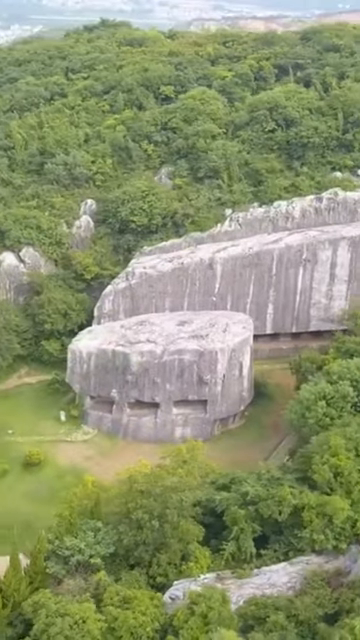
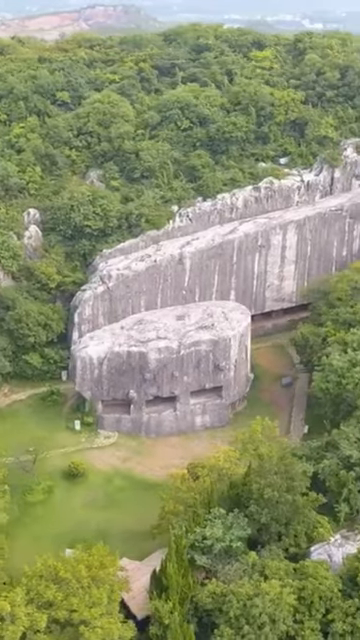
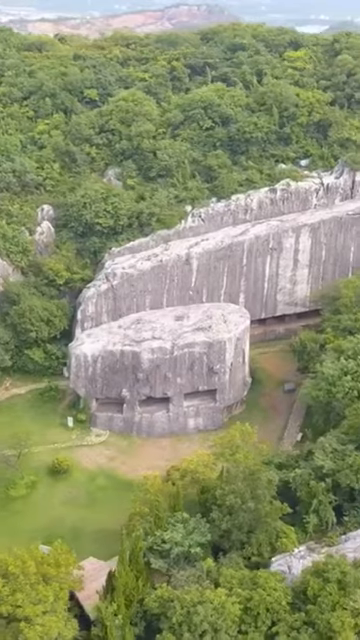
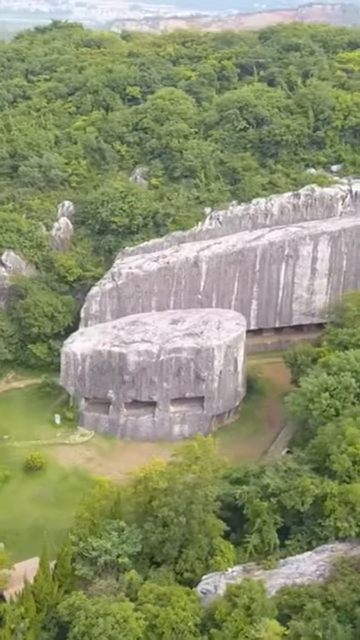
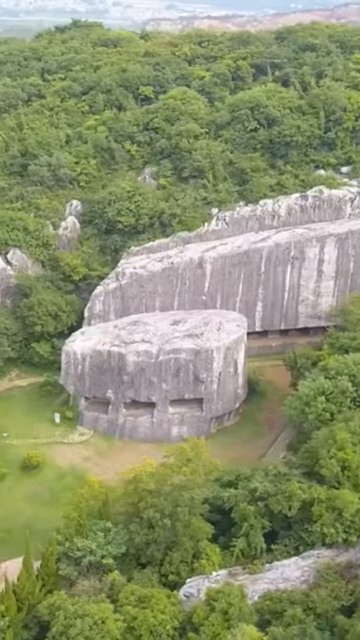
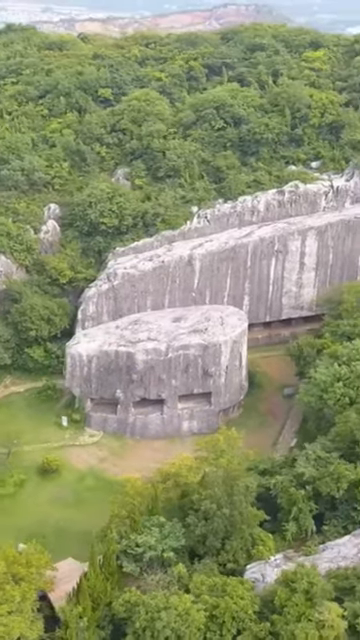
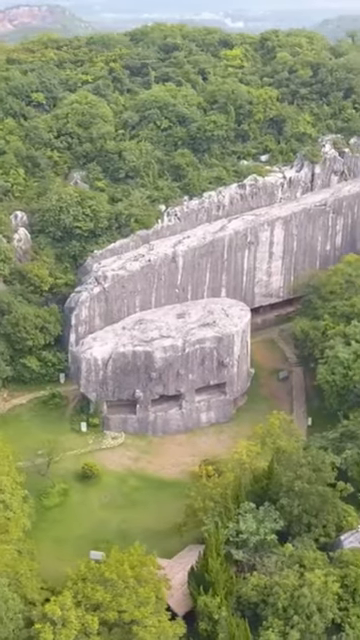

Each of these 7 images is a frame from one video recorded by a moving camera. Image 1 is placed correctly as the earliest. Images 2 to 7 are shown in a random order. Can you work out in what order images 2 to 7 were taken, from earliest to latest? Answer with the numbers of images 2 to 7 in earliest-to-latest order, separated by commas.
5, 4, 6, 3, 2, 7
